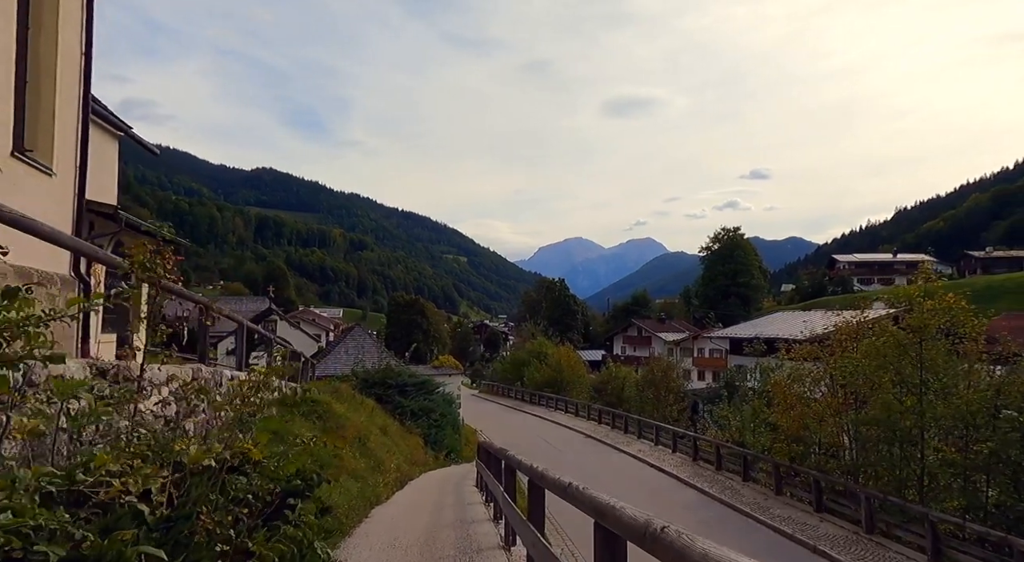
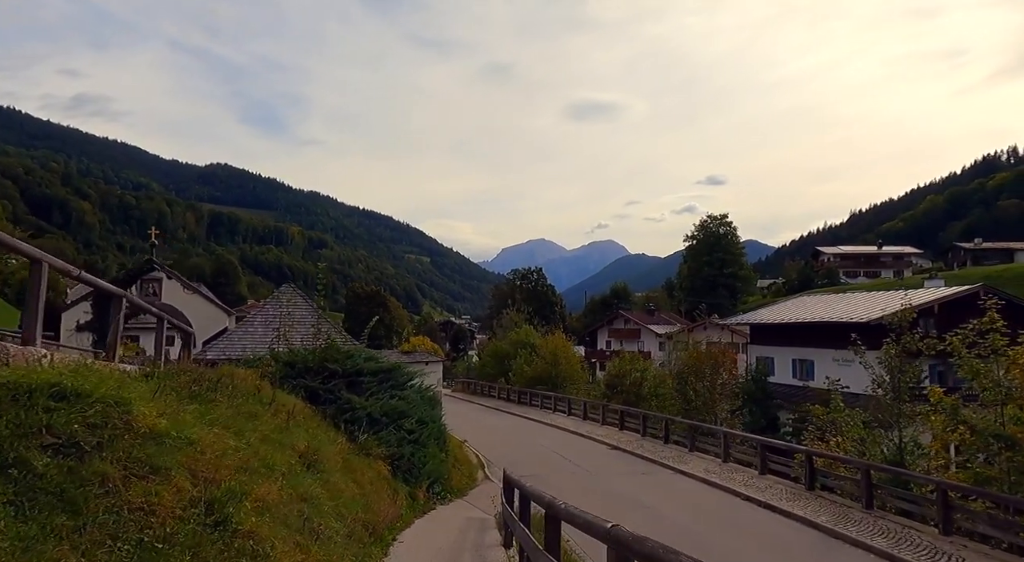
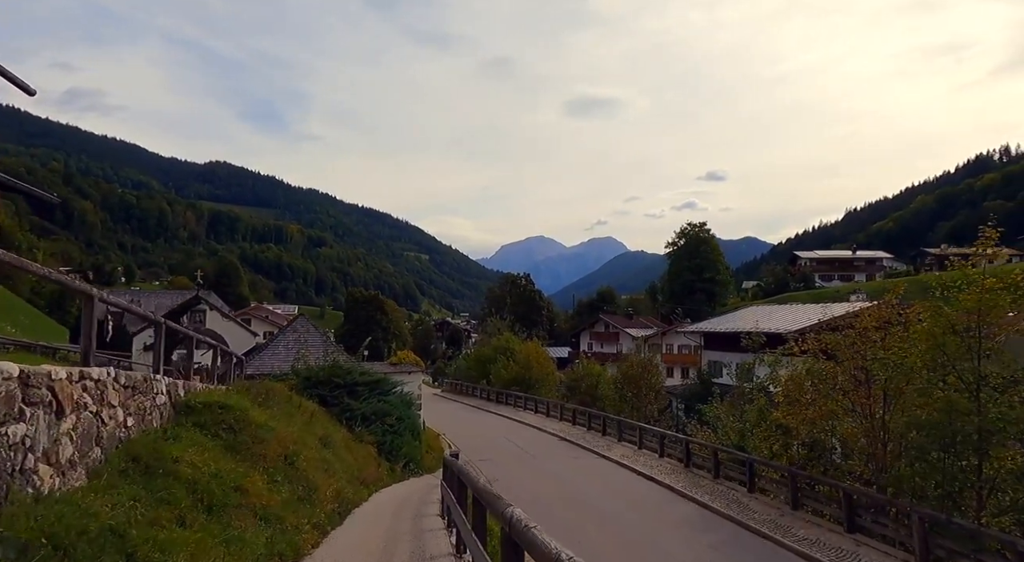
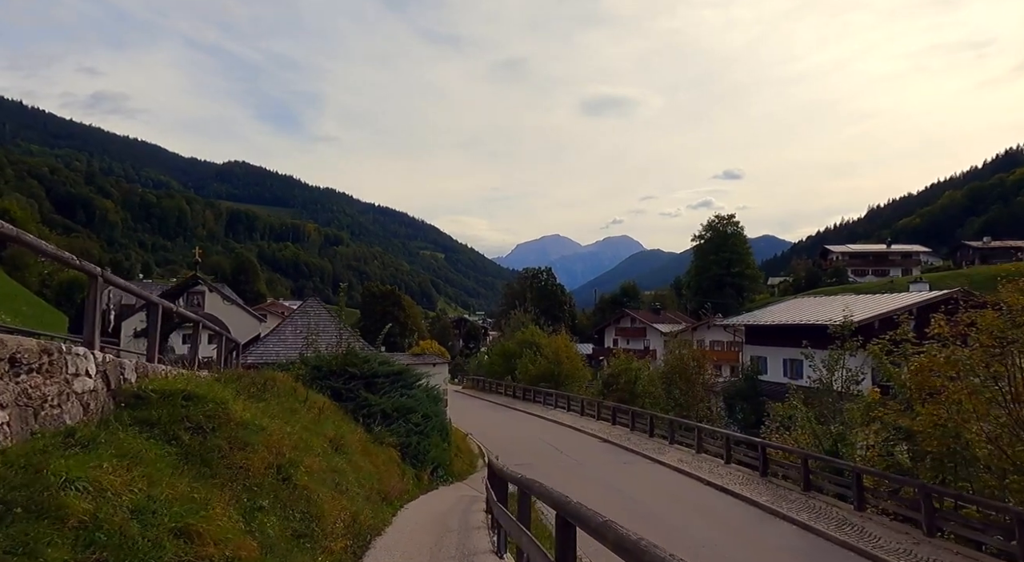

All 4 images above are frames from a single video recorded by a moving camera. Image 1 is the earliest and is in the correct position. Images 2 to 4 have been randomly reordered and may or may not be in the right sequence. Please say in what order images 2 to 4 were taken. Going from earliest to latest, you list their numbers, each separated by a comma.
3, 4, 2
